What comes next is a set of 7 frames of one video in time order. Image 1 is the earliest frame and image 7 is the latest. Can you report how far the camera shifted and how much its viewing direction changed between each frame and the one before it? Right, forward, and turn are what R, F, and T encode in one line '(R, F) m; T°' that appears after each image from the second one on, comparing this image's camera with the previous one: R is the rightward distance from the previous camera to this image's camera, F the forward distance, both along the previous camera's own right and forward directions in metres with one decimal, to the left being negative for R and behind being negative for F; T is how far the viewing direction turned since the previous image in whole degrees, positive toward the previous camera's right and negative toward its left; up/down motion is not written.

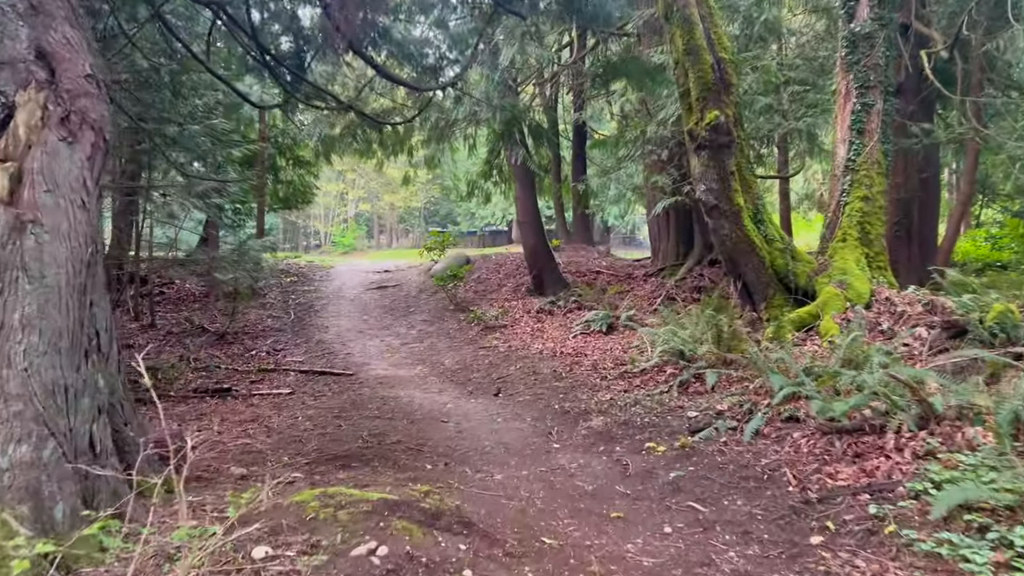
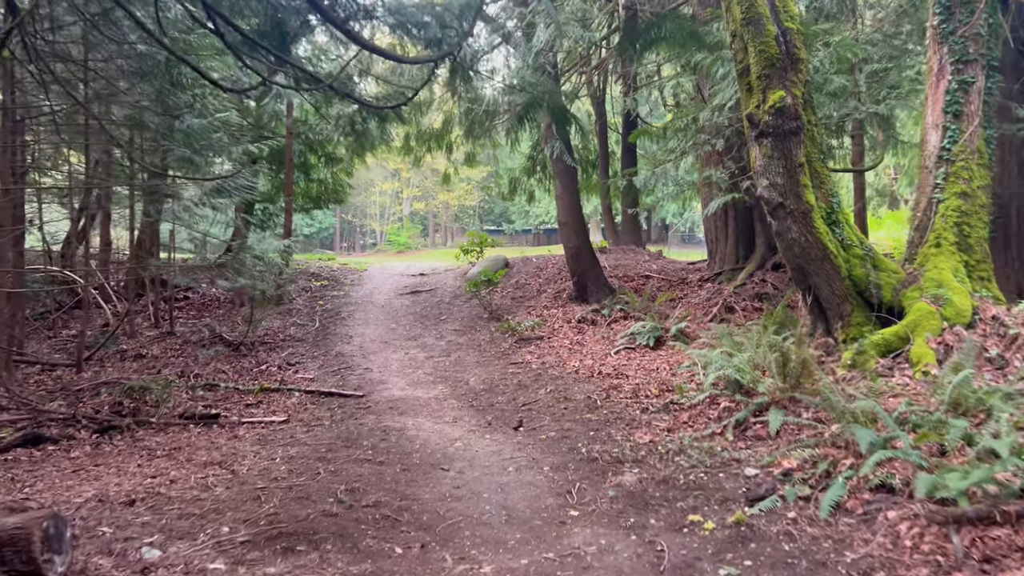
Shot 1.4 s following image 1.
(+0.2, +1.0) m; -4°
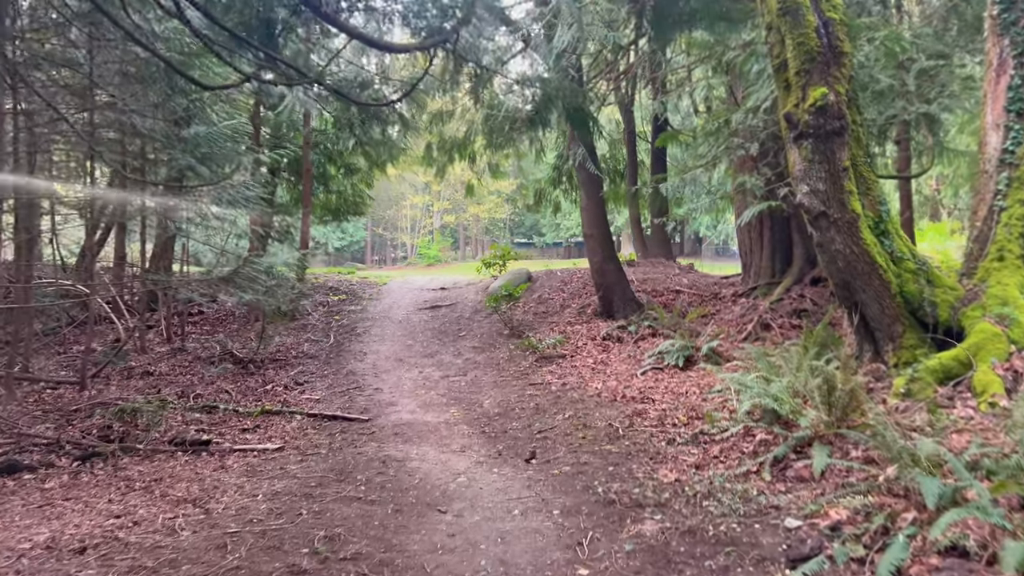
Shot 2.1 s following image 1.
(+0.1, +0.5) m; -2°
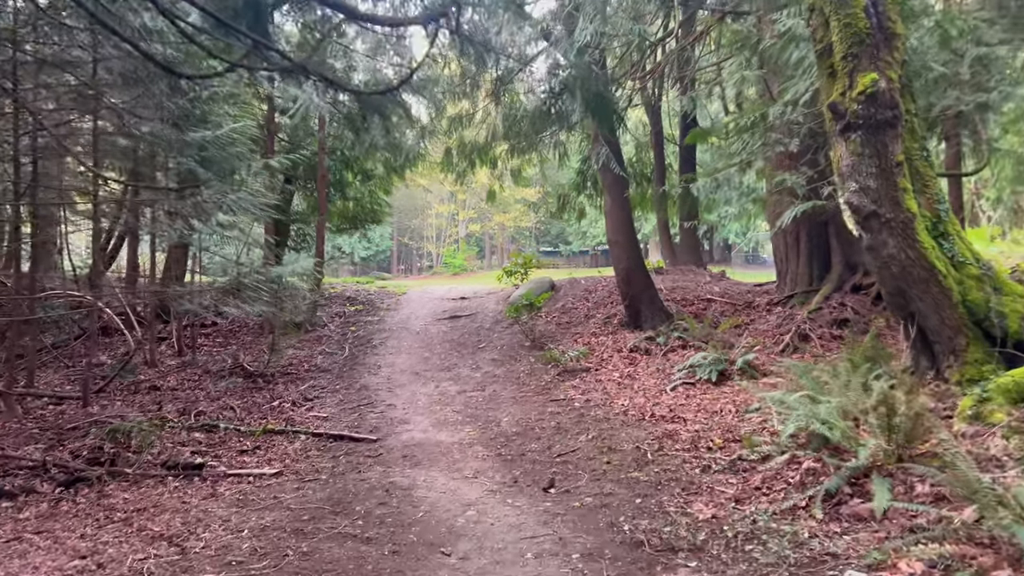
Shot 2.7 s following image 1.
(+0.1, +0.5) m; -2°
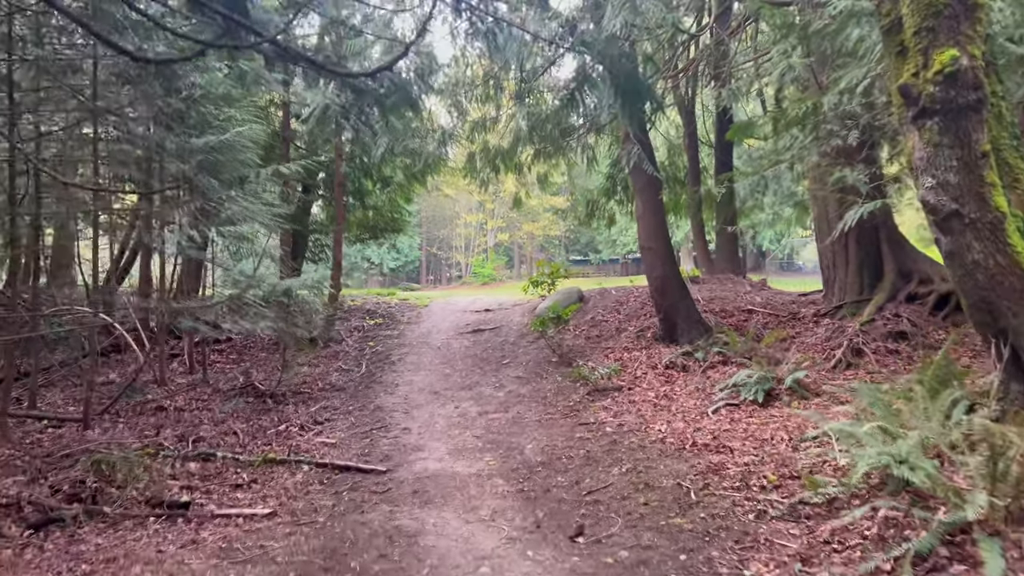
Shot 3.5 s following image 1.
(0.0, +0.6) m; -2°
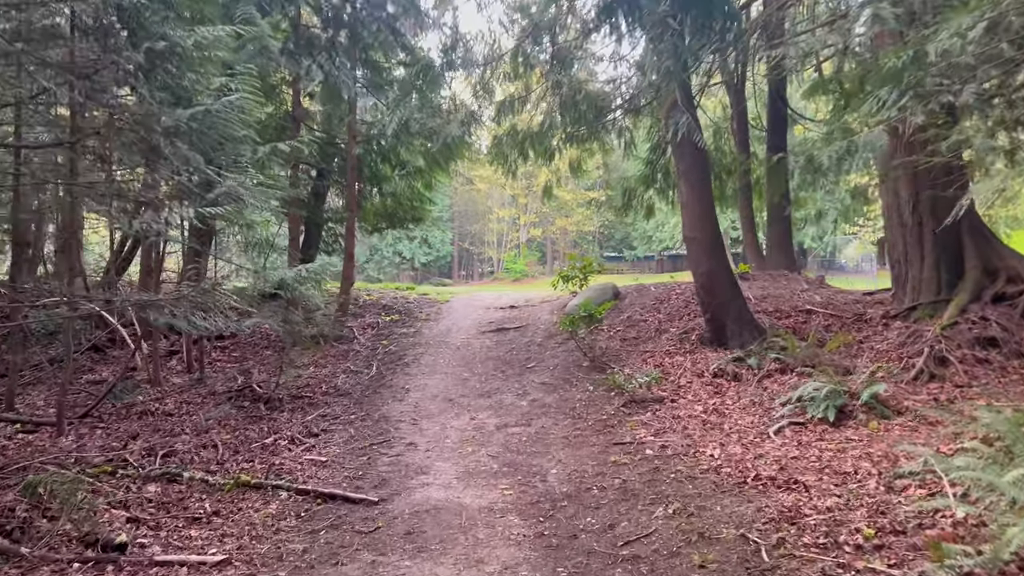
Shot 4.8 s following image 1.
(+0.1, +1.0) m; -2°
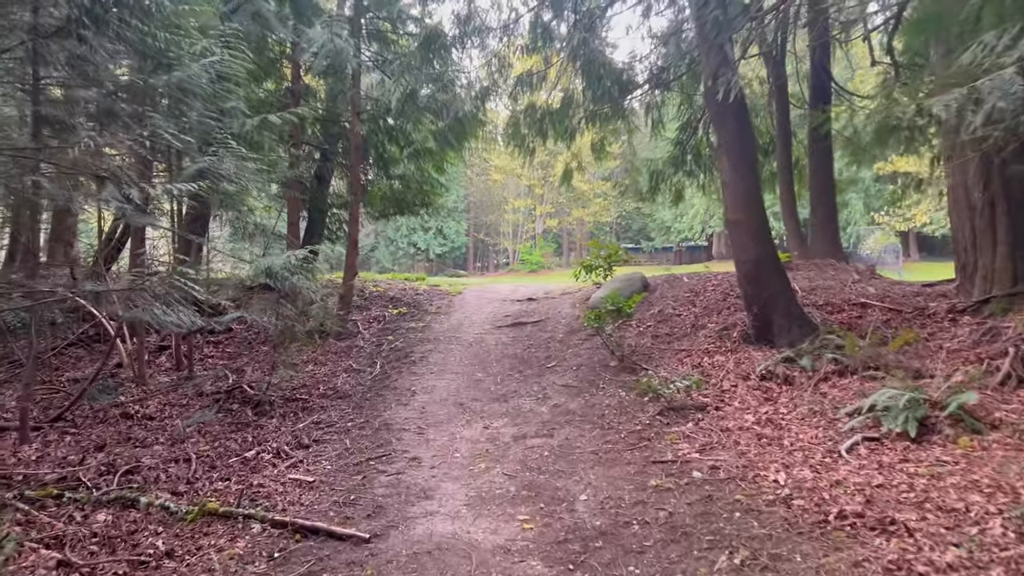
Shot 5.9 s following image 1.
(0.0, +0.8) m; -1°
